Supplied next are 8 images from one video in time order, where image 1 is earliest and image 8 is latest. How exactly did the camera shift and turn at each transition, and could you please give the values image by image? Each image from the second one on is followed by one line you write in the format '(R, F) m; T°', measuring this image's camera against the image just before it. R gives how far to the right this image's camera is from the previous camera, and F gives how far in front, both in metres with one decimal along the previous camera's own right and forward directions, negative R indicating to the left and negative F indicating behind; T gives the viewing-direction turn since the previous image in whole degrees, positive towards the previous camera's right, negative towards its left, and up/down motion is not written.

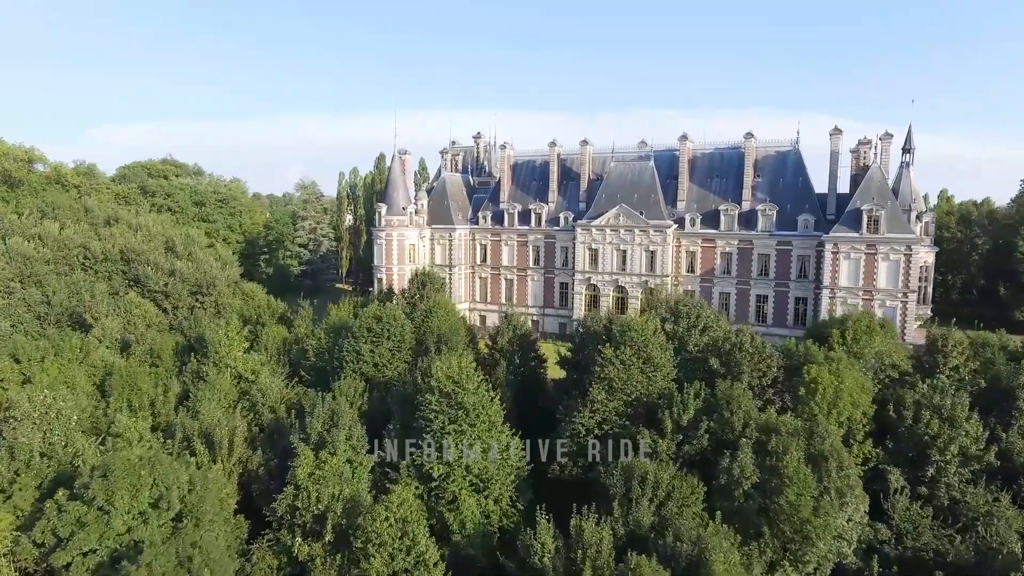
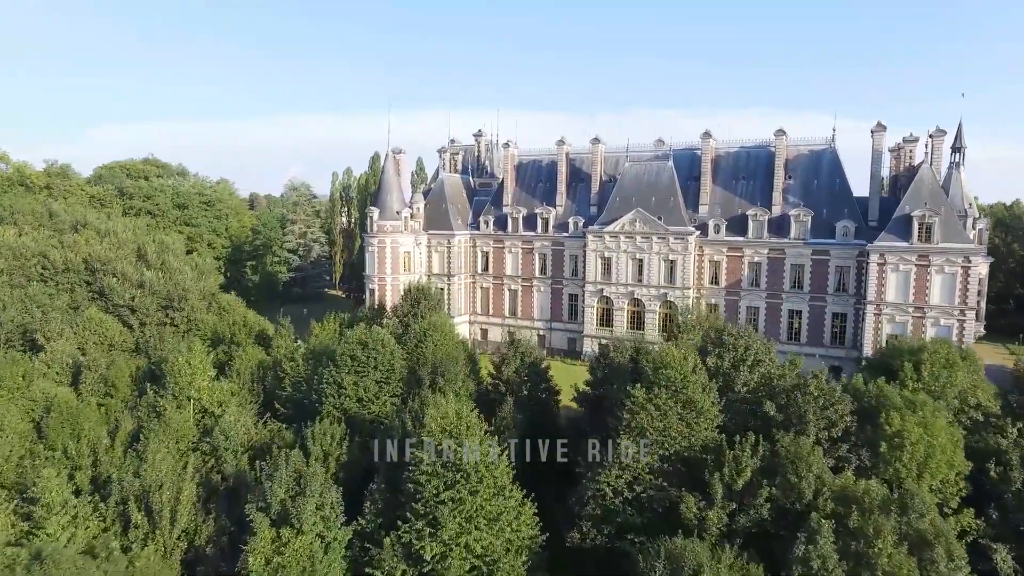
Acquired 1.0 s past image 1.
(-0.3, +5.1) m; 0°
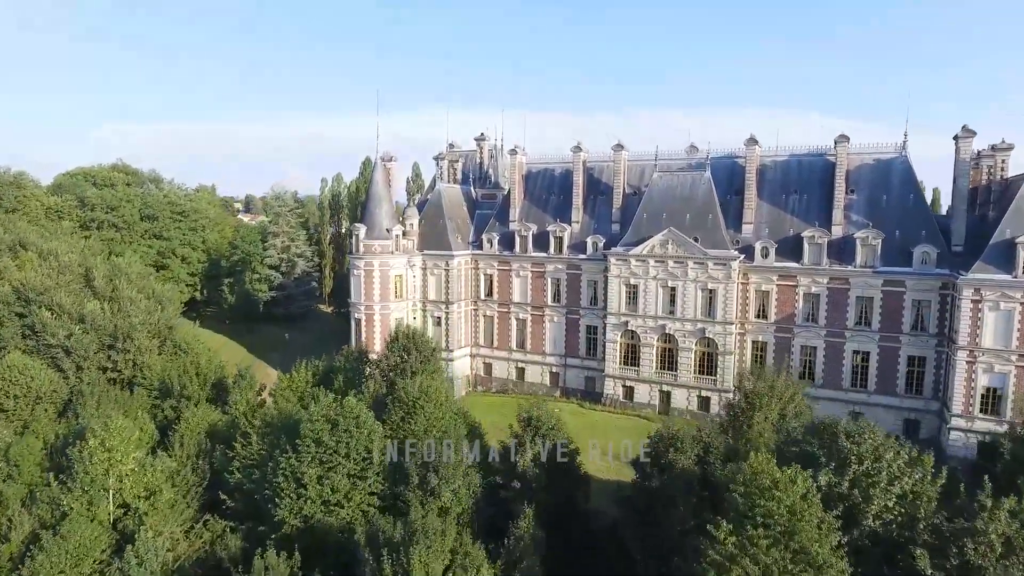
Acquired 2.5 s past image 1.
(-0.5, +7.5) m; 0°
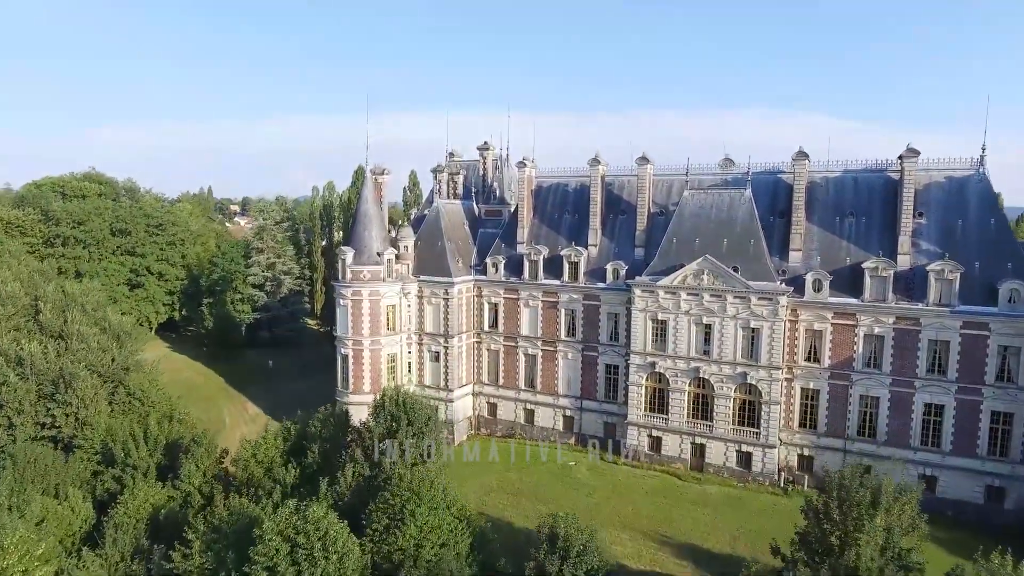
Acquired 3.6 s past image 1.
(-0.5, +5.8) m; 0°
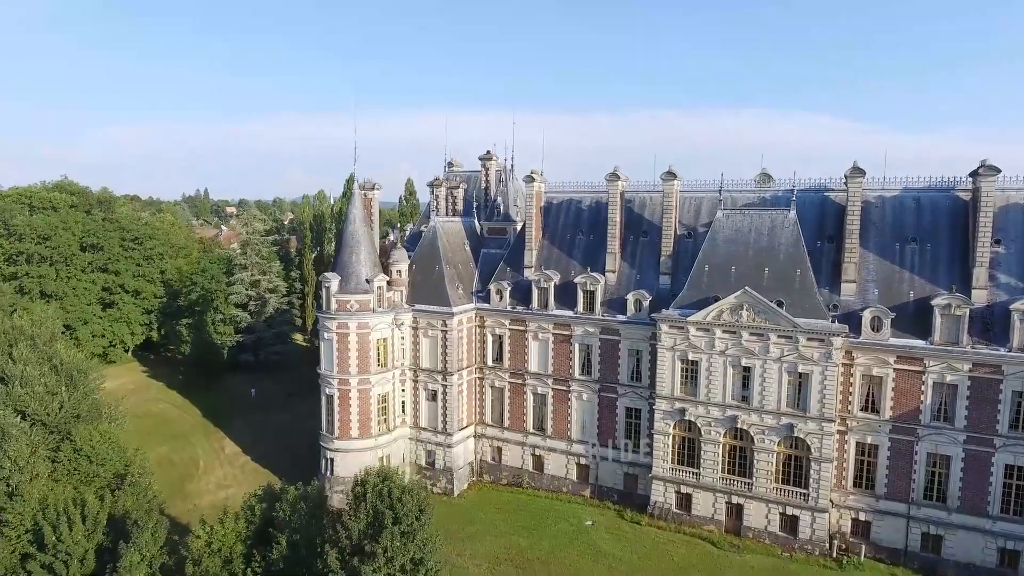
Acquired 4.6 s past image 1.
(-0.4, +4.8) m; 0°
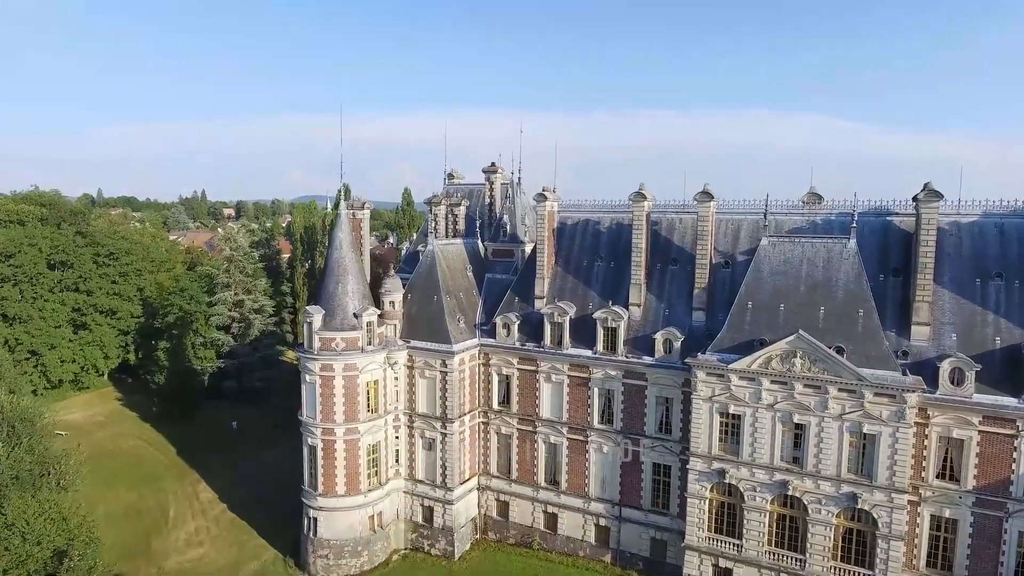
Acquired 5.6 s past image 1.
(-0.4, +4.7) m; 0°
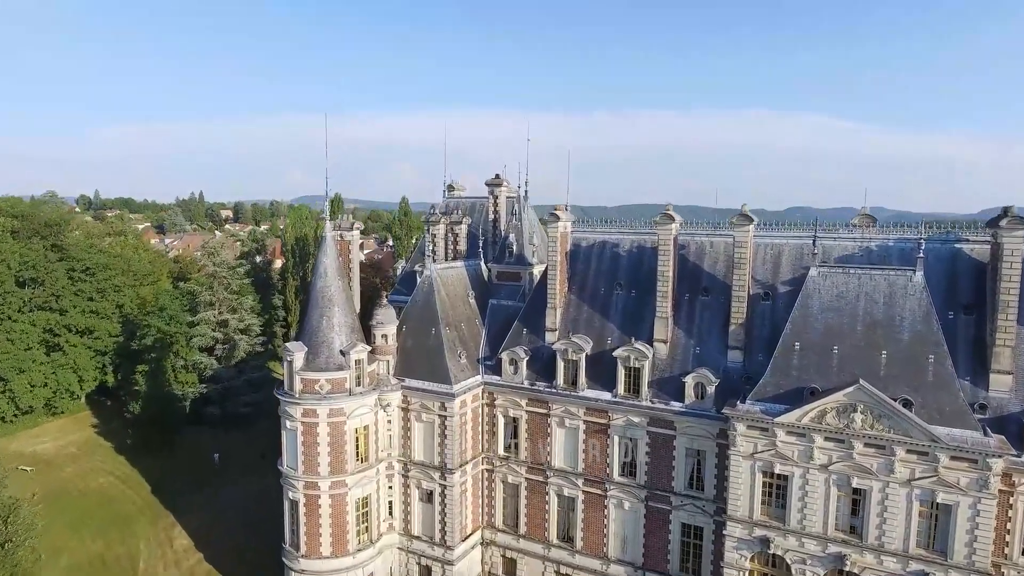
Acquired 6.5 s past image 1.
(-0.3, +3.8) m; 0°
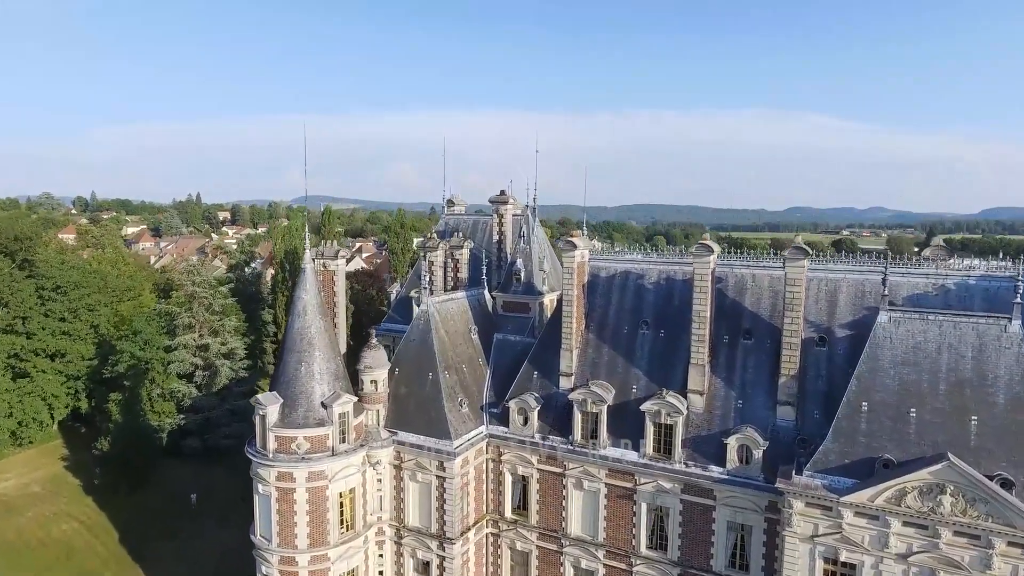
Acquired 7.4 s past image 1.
(-0.3, +4.0) m; 0°
